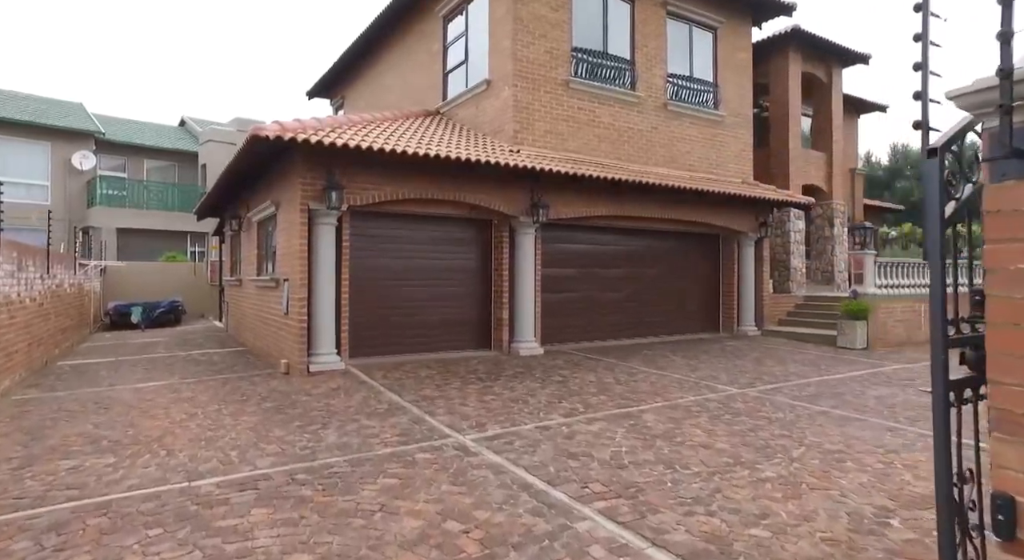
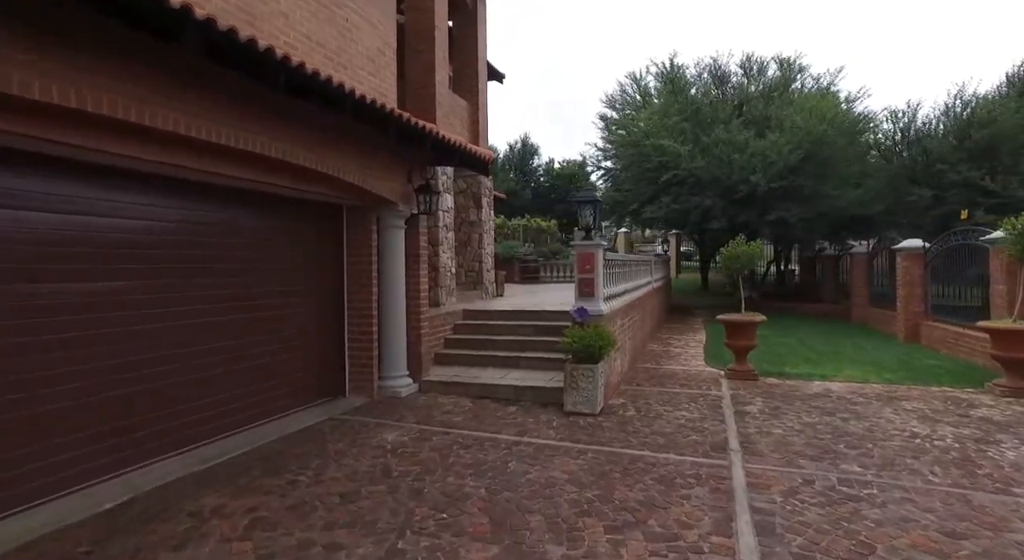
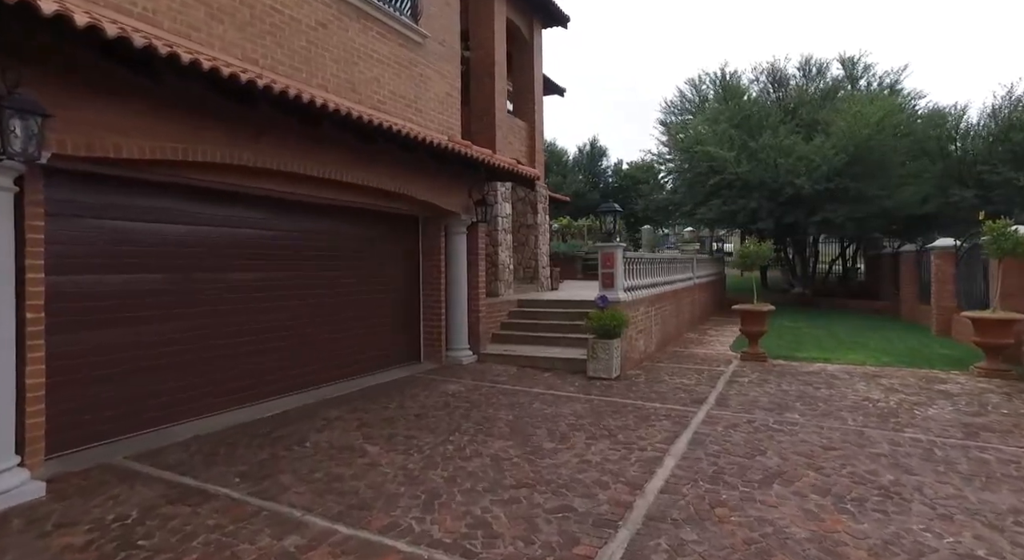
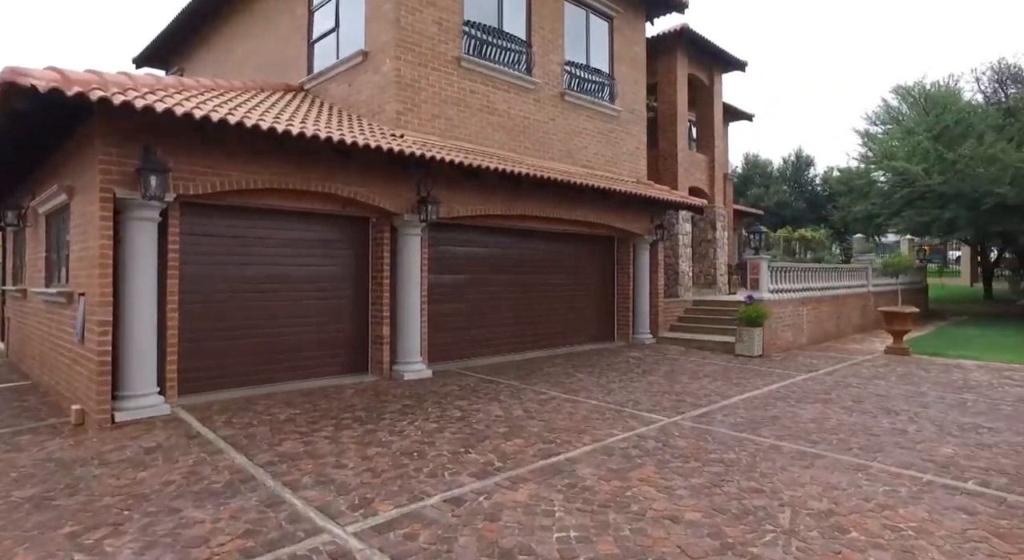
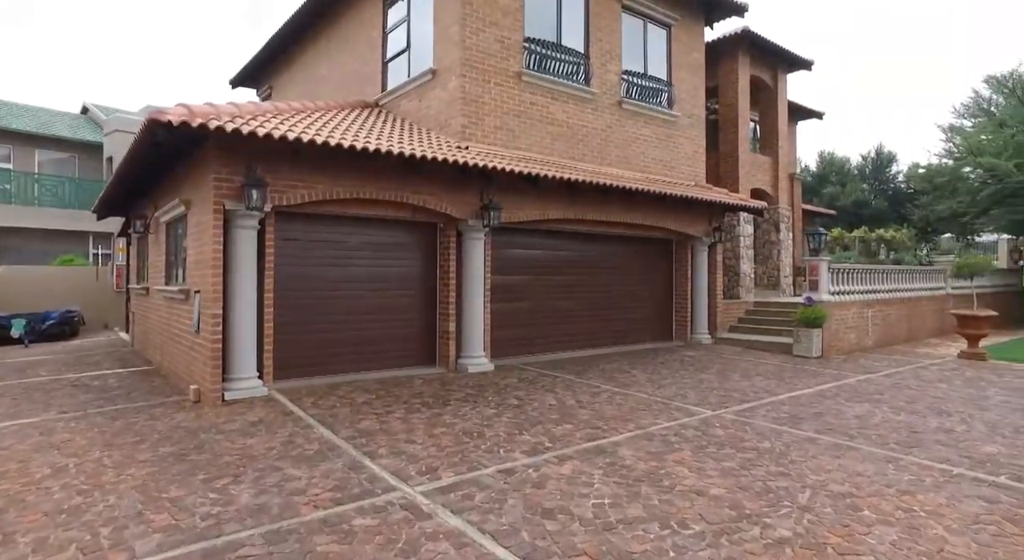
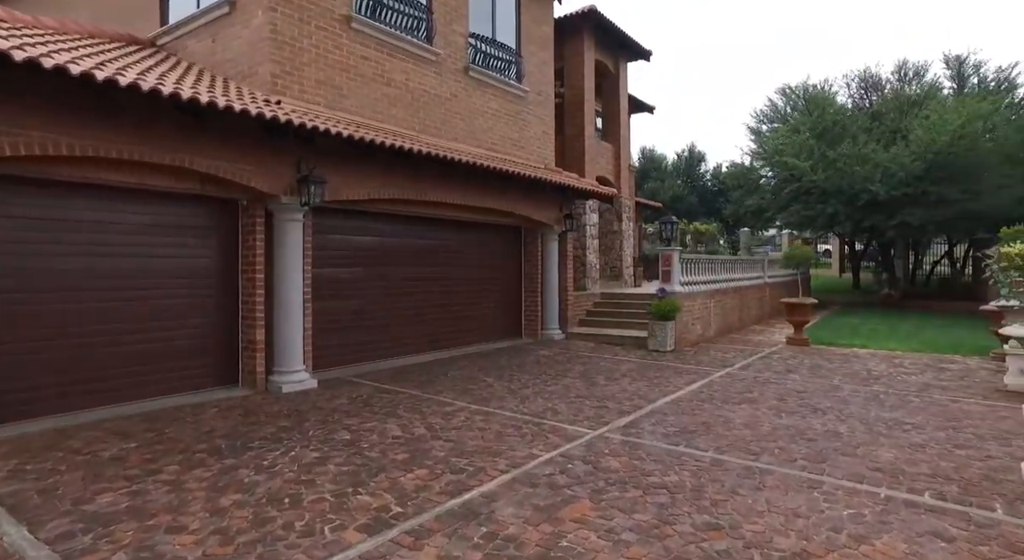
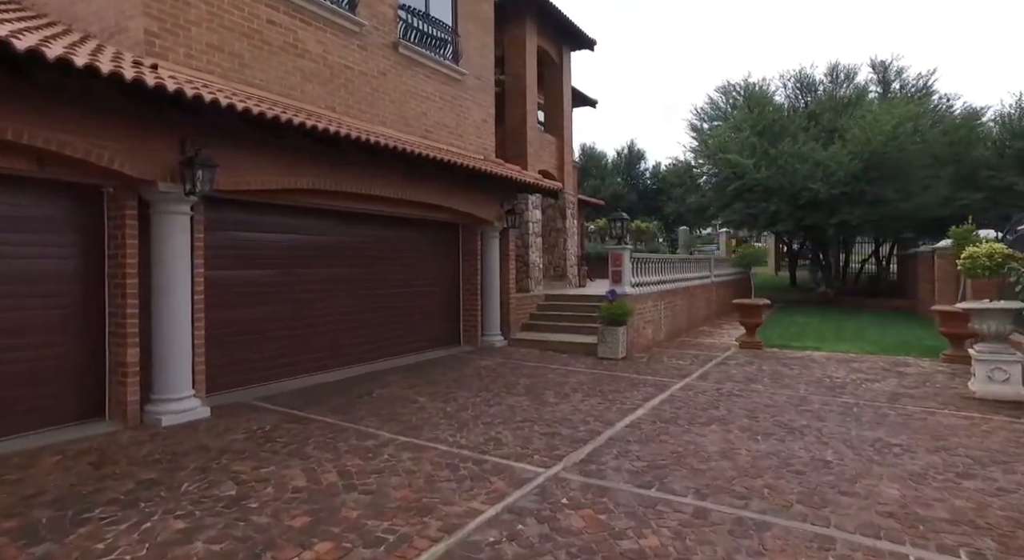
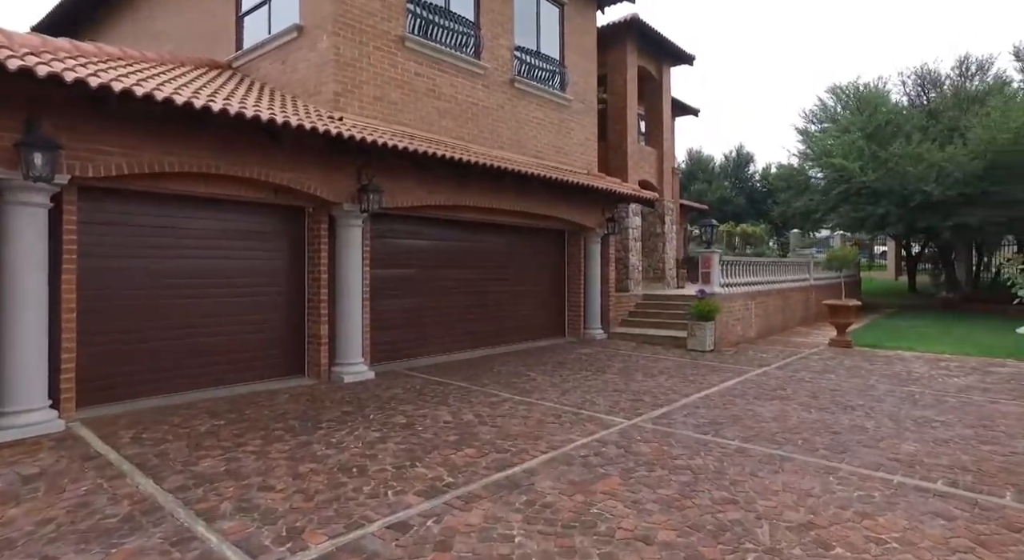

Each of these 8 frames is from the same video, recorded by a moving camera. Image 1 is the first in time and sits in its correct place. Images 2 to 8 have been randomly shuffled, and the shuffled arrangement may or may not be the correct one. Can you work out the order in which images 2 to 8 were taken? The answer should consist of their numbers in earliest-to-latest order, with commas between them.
5, 4, 8, 6, 7, 3, 2
